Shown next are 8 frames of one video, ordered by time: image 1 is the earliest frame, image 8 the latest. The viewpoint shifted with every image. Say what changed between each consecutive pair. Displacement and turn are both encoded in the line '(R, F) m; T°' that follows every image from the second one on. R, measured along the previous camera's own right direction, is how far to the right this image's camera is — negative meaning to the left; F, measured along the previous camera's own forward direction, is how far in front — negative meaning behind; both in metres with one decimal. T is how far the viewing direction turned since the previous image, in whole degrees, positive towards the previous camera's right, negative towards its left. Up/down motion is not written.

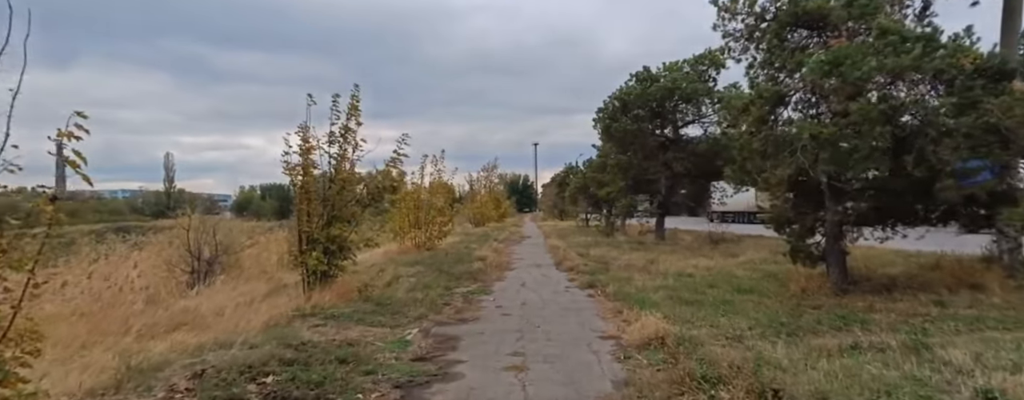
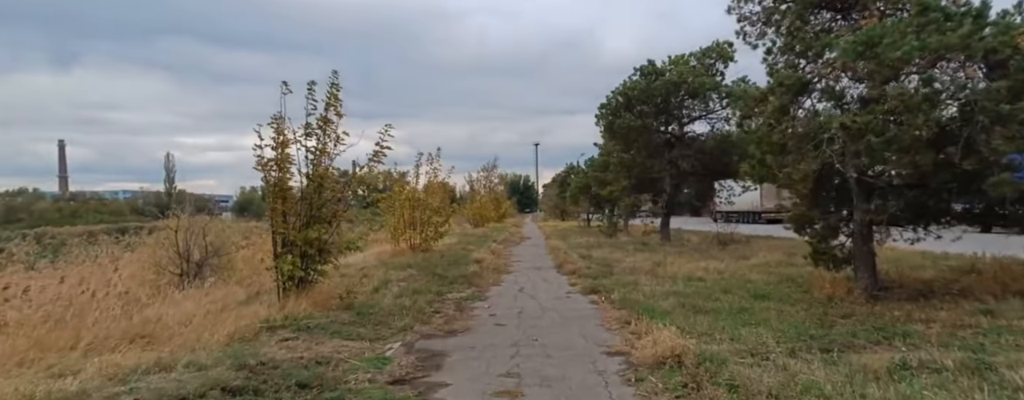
(+0.1, +0.9) m; 0°
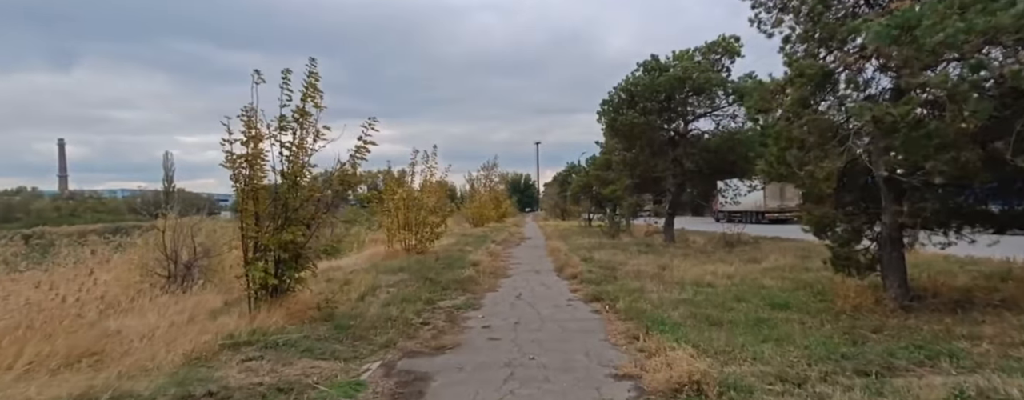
(+0.1, +0.8) m; 0°
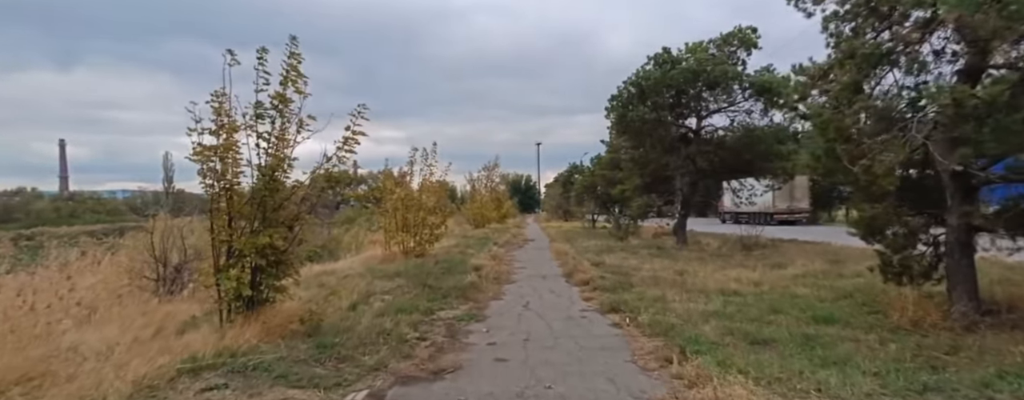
(-0.1, +1.0) m; 0°
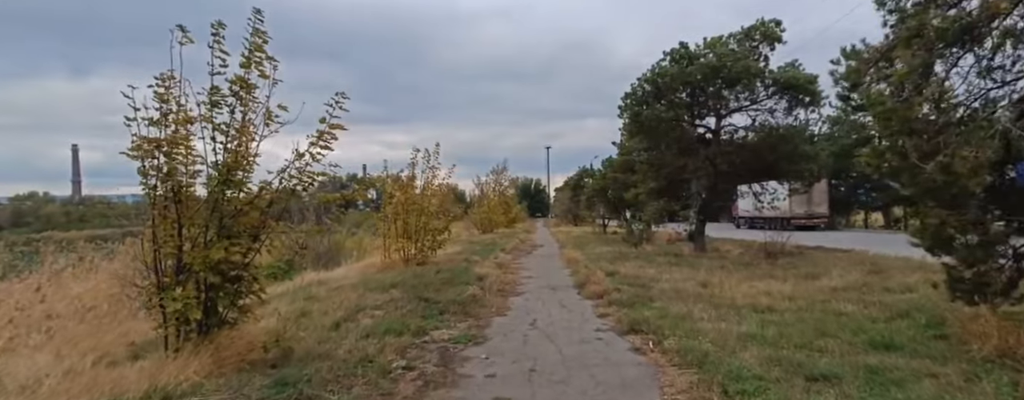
(+0.1, +1.1) m; -1°
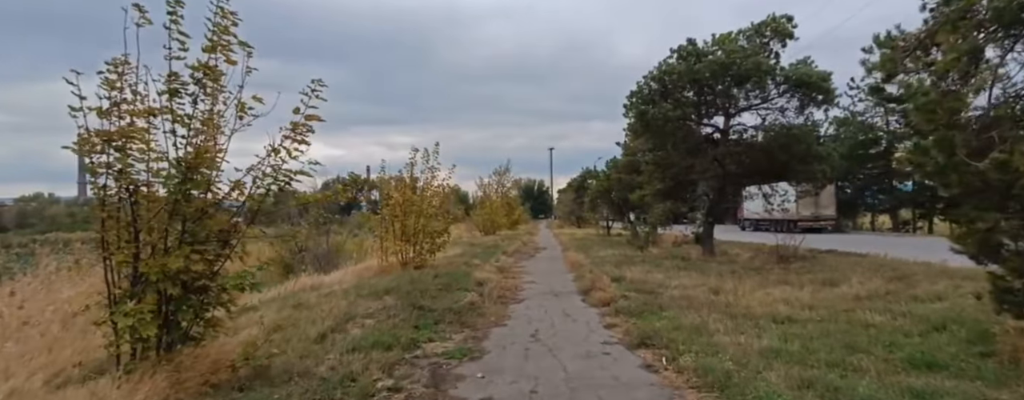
(0.0, +0.6) m; 0°
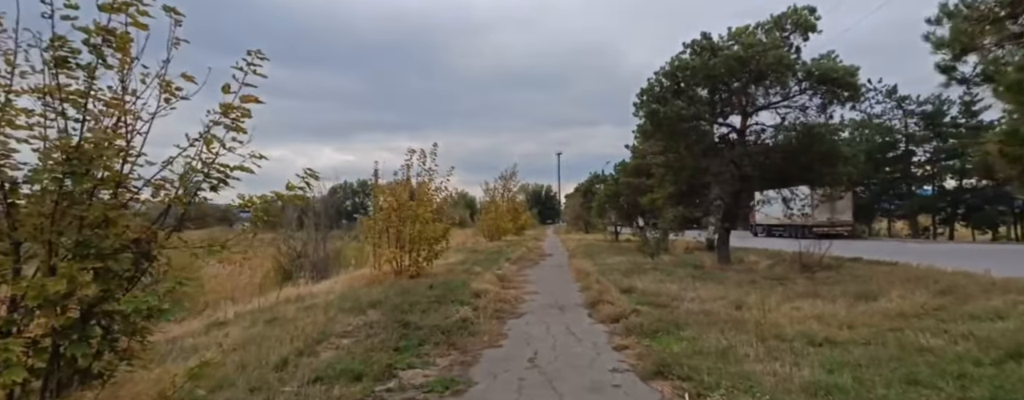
(+0.2, +1.1) m; -1°
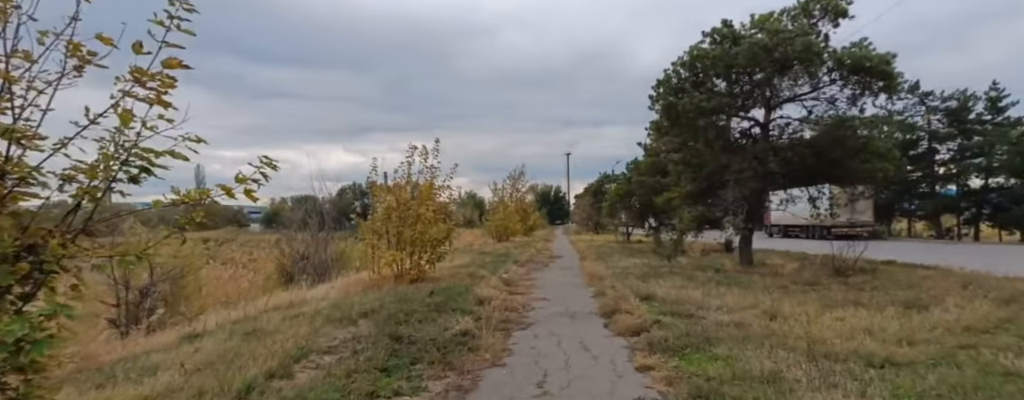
(0.0, +1.0) m; -1°
